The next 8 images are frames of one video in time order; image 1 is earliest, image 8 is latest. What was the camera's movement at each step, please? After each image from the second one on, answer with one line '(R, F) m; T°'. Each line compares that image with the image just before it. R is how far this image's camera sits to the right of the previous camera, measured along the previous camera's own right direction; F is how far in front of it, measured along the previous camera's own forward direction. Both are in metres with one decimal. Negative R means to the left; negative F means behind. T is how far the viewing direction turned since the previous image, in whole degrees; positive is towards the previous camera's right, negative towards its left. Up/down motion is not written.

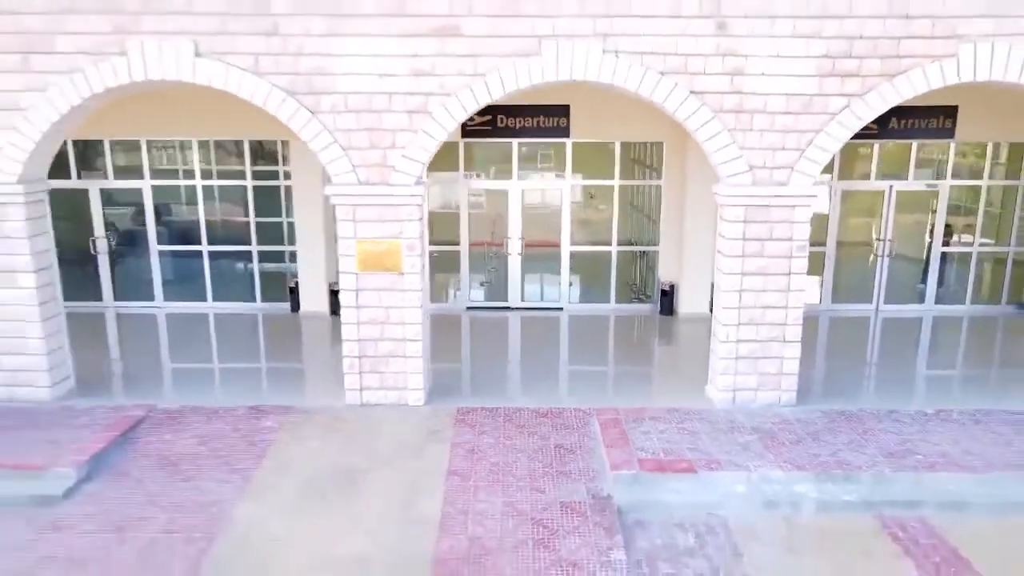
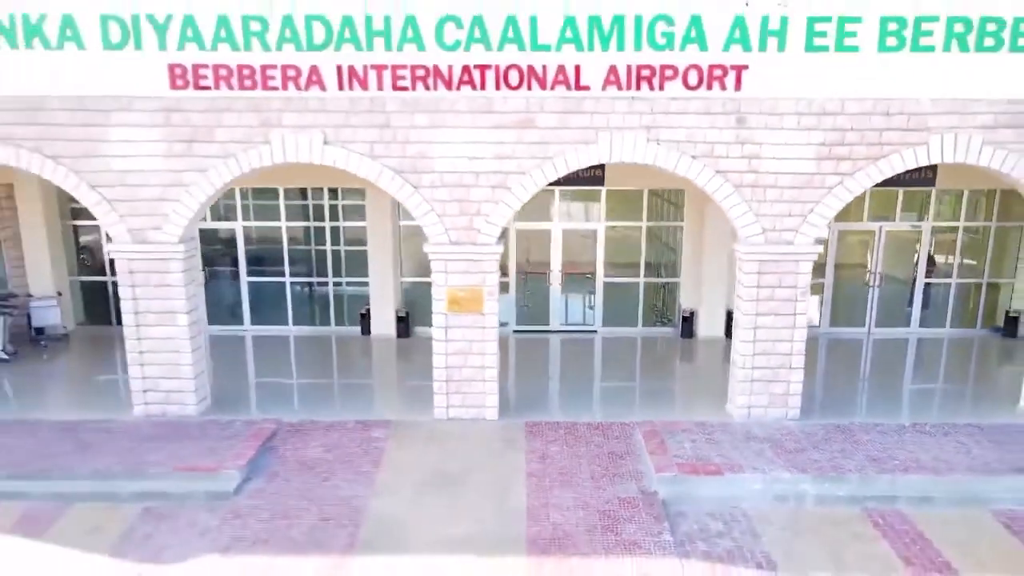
(-0.8, -2.0) m; 0°
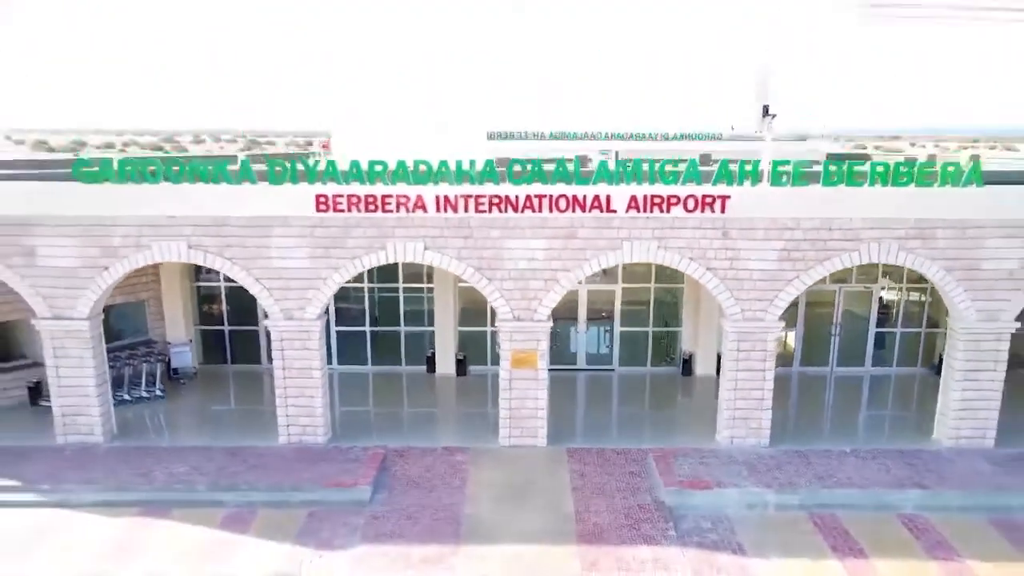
(-0.9, -3.8) m; 0°
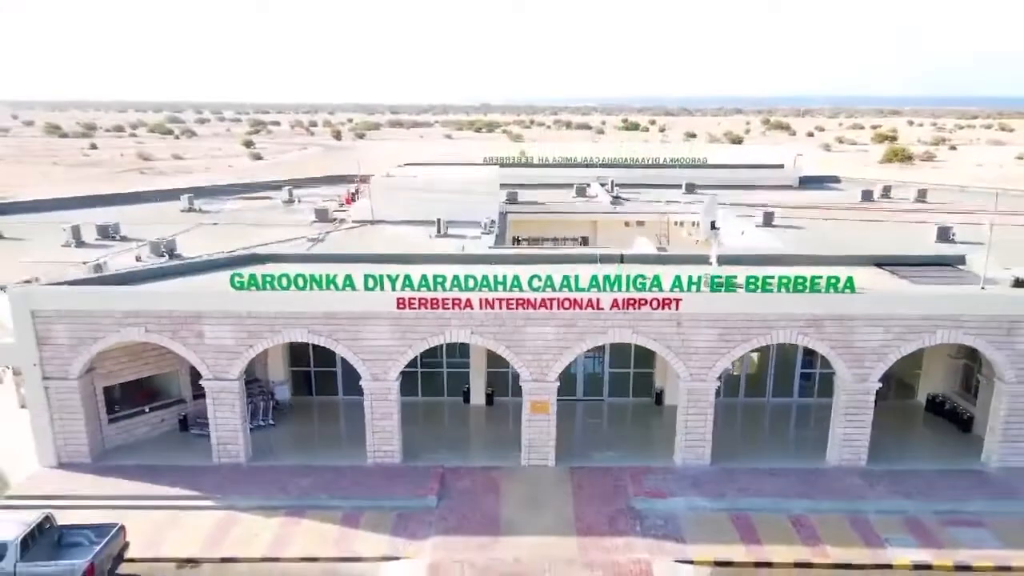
(-0.5, -6.1) m; 0°
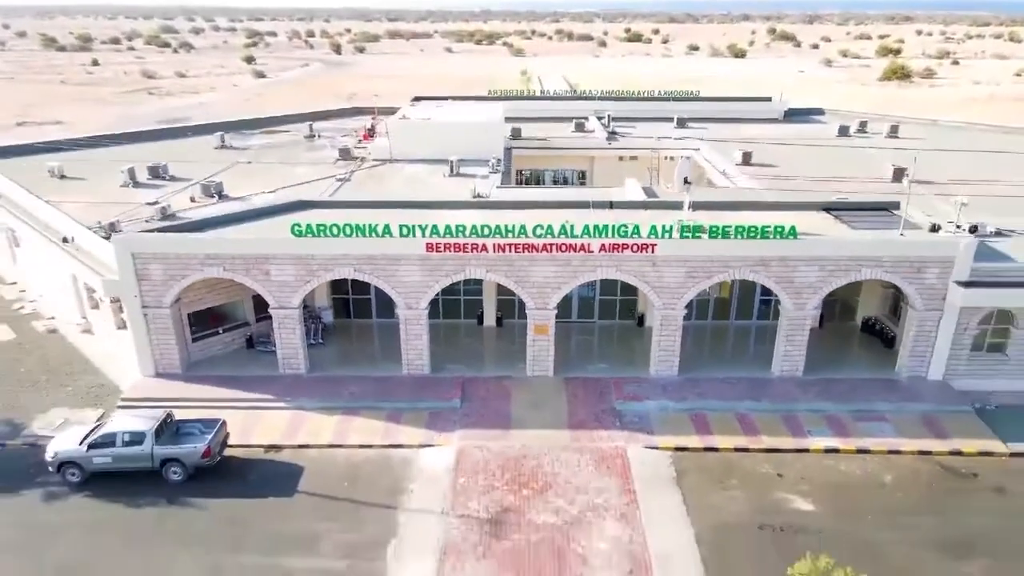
(-0.2, -4.7) m; 0°
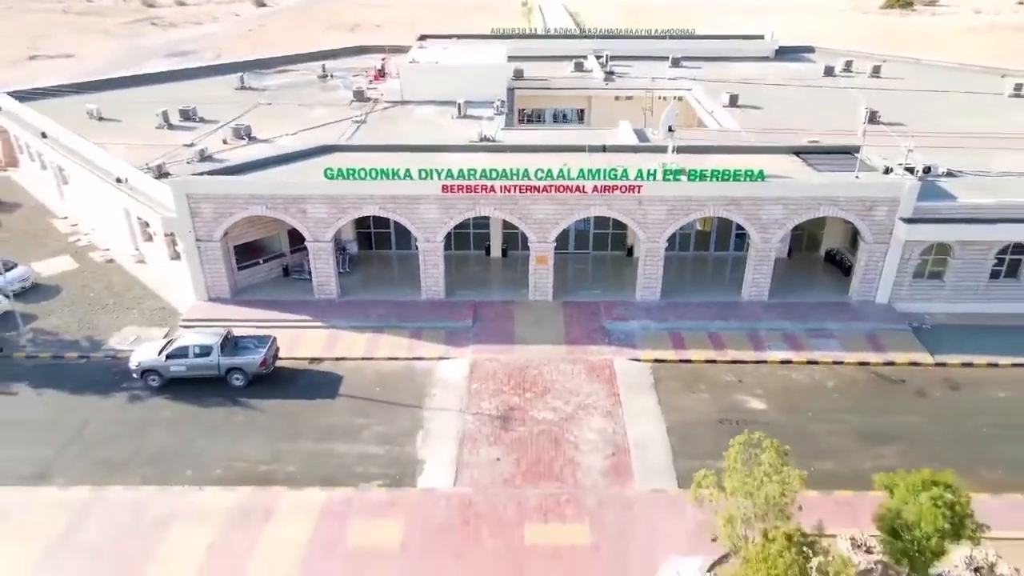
(-0.2, -3.9) m; 0°
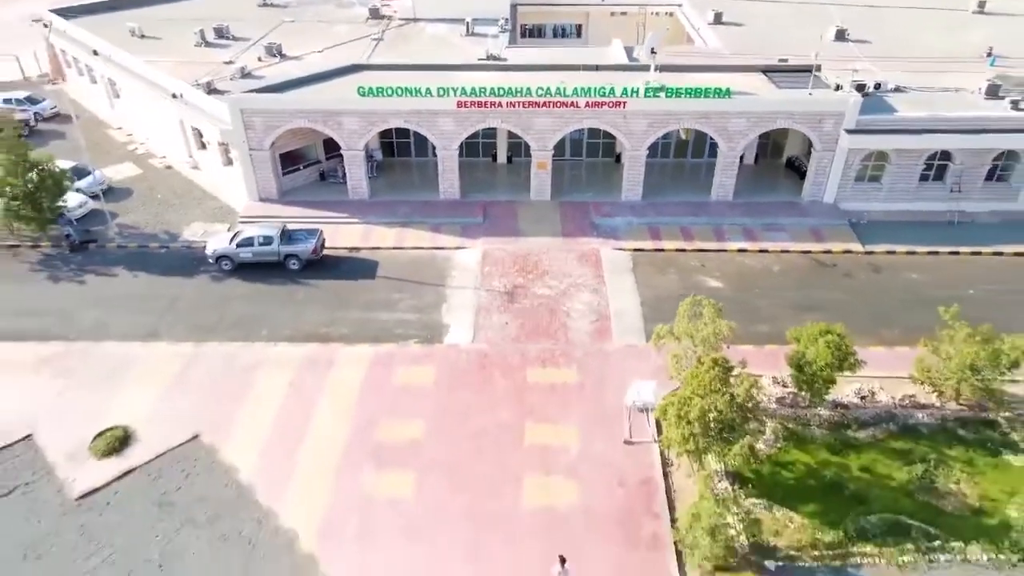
(-0.2, -5.8) m; 0°
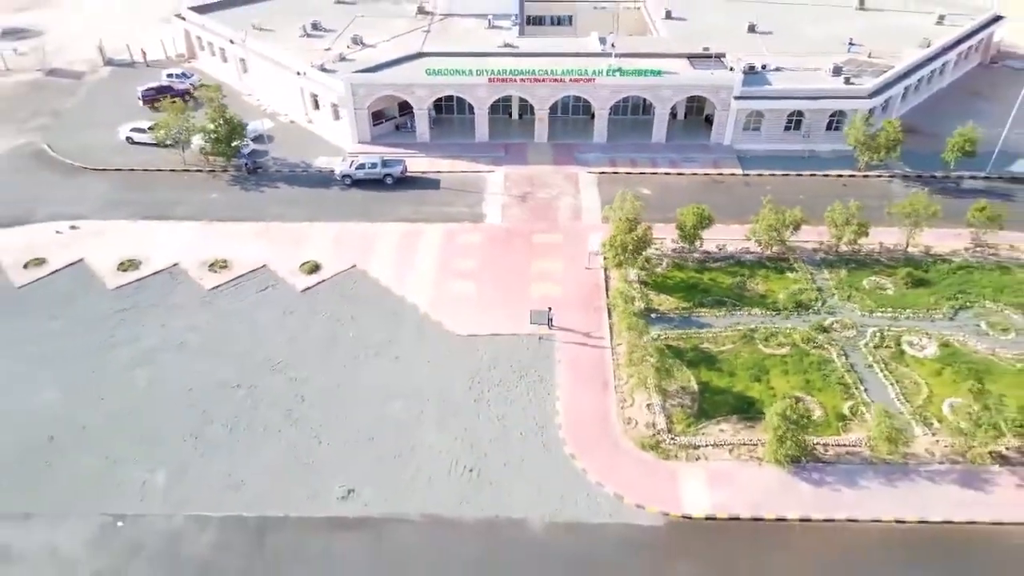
(-0.7, -19.9) m; 0°
